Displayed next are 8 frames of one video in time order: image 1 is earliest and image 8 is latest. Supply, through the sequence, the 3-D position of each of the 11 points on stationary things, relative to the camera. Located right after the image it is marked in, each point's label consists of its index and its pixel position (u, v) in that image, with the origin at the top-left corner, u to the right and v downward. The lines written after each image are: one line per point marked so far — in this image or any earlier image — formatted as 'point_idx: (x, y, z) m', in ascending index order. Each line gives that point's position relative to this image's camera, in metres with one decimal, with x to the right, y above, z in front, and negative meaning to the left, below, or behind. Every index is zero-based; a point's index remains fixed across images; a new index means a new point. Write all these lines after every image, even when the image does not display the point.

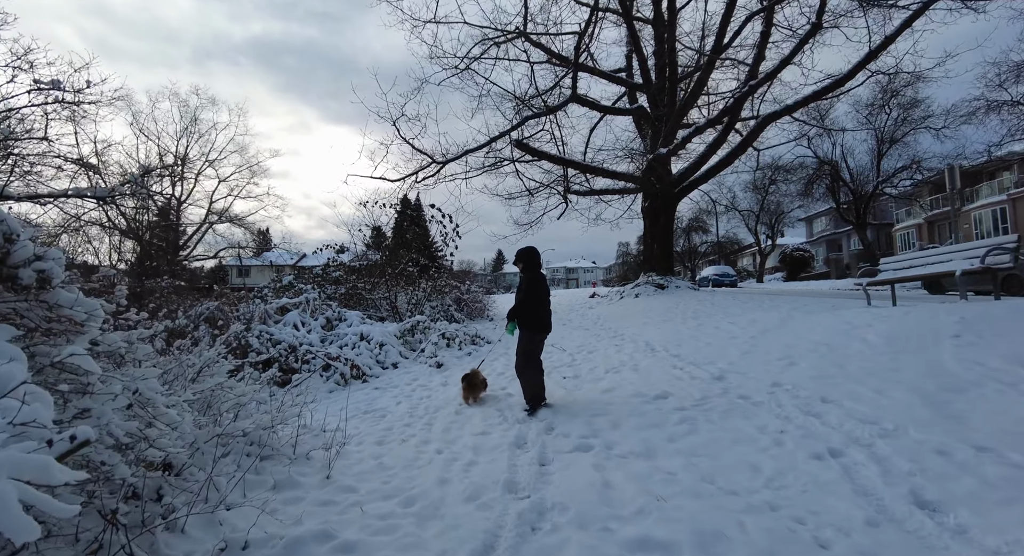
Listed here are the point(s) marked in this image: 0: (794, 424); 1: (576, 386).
0: (+2.3, -1.2, +4.1) m
1: (+0.9, -1.4, +6.7) m
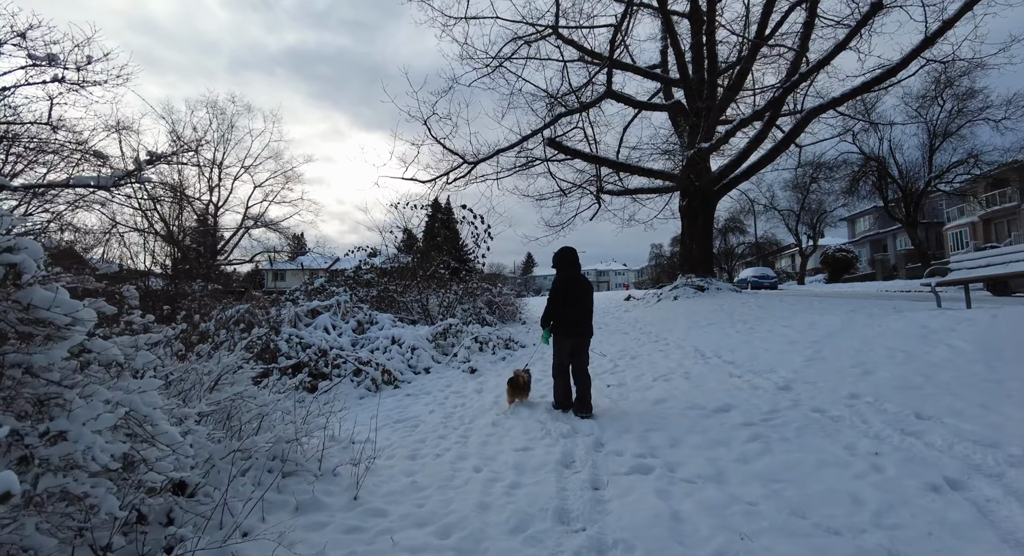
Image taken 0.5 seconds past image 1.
0: (+2.6, -1.1, +3.5) m
1: (+1.3, -1.4, +6.2) m
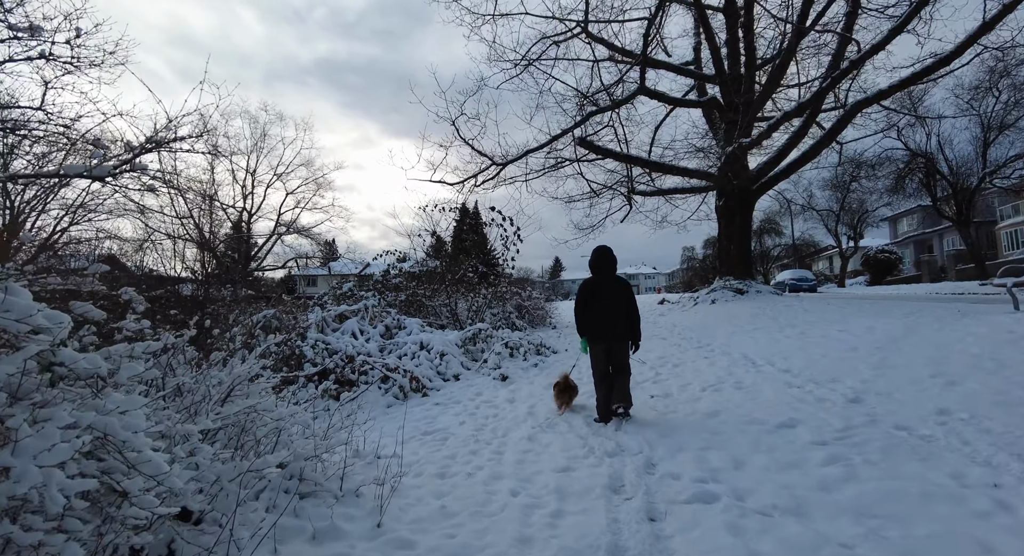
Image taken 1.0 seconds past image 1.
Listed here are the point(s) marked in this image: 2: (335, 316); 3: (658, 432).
0: (+2.8, -1.1, +3.0) m
1: (+1.7, -1.4, +5.7) m
2: (-3.7, -0.8, +10.7) m
3: (+1.4, -1.4, +4.8) m
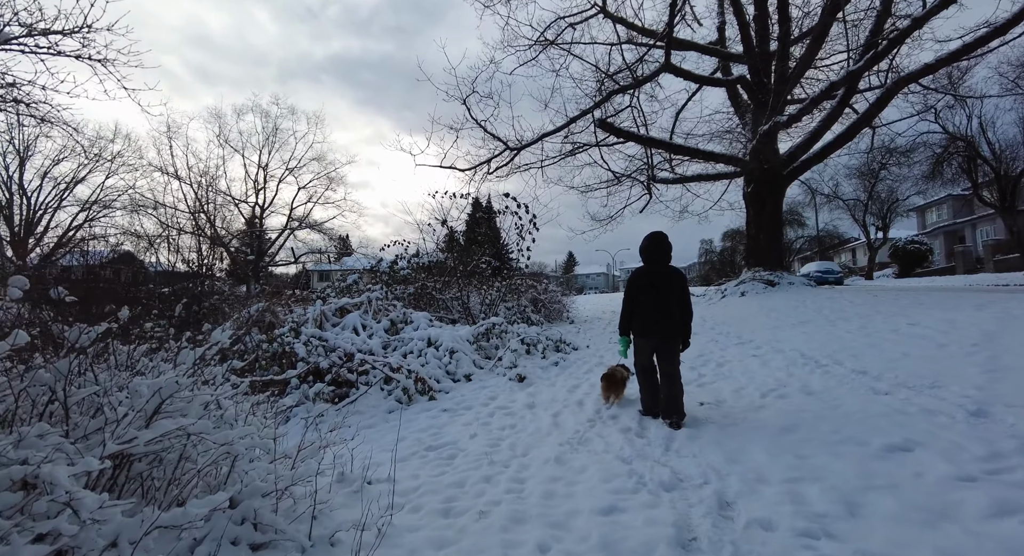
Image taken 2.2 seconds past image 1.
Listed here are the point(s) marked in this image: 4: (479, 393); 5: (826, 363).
0: (+3.0, -1.0, +1.9) m
1: (+1.9, -1.3, +4.7) m
2: (-3.4, -0.6, +9.8) m
3: (+1.5, -1.3, +3.8) m
4: (-0.4, -1.5, +6.9) m
5: (+3.5, -1.0, +5.9) m
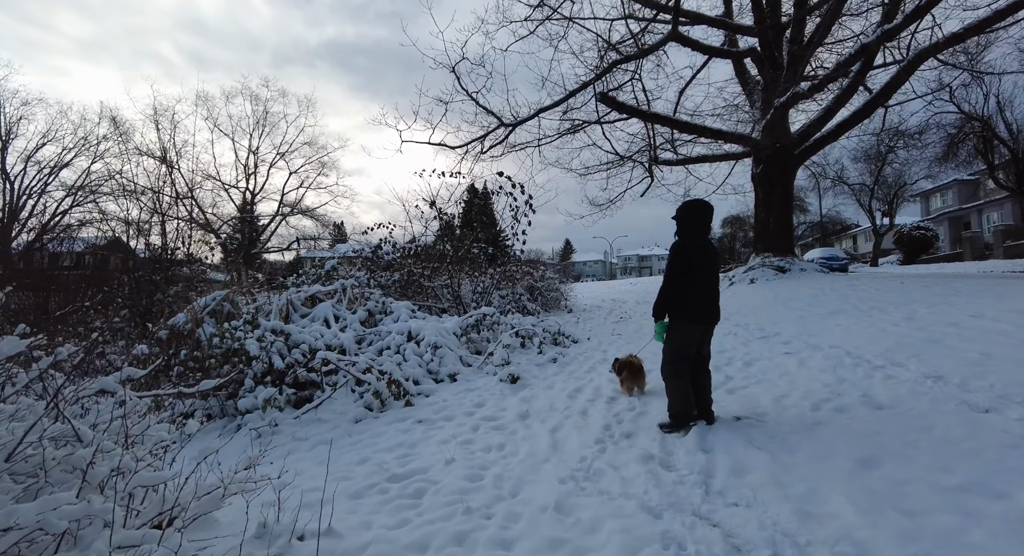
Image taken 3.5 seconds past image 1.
0: (+2.9, -0.9, +0.9) m
1: (+1.8, -1.1, +3.6) m
2: (-3.5, -0.3, +8.7) m
3: (+1.4, -1.2, +2.7) m
4: (-0.5, -1.4, +5.9) m
5: (+3.4, -0.8, +4.8) m
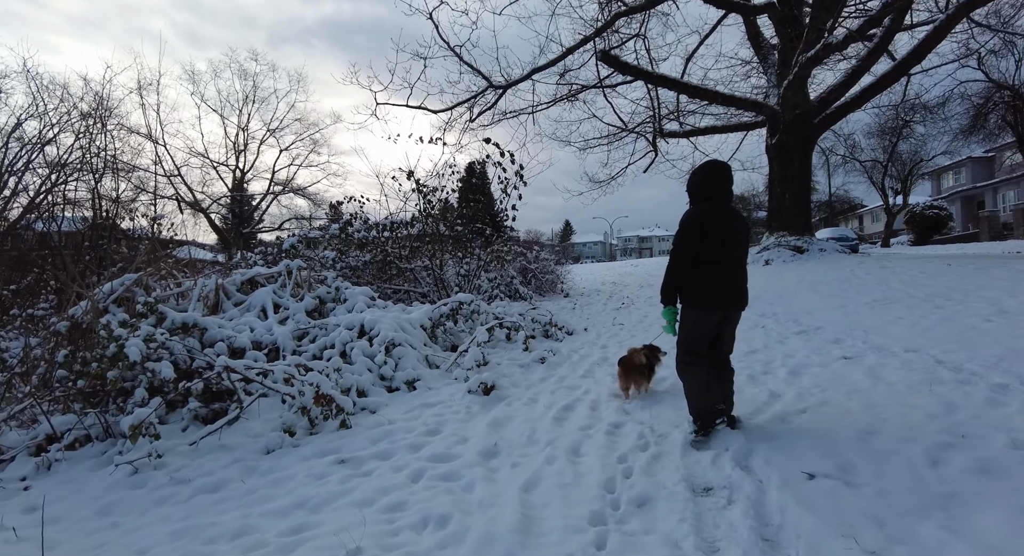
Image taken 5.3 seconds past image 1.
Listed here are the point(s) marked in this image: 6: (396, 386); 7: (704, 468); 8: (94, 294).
0: (+2.6, -0.9, -0.6) m
1: (+1.6, -1.0, +2.2) m
2: (-3.8, -0.1, +7.2) m
3: (+1.2, -1.1, +1.2) m
4: (-0.8, -1.2, +4.4) m
5: (+3.2, -0.7, +3.3) m
6: (-1.2, -1.1, +5.4) m
7: (+1.1, -1.1, +3.0) m
8: (-4.8, -0.2, +6.0) m
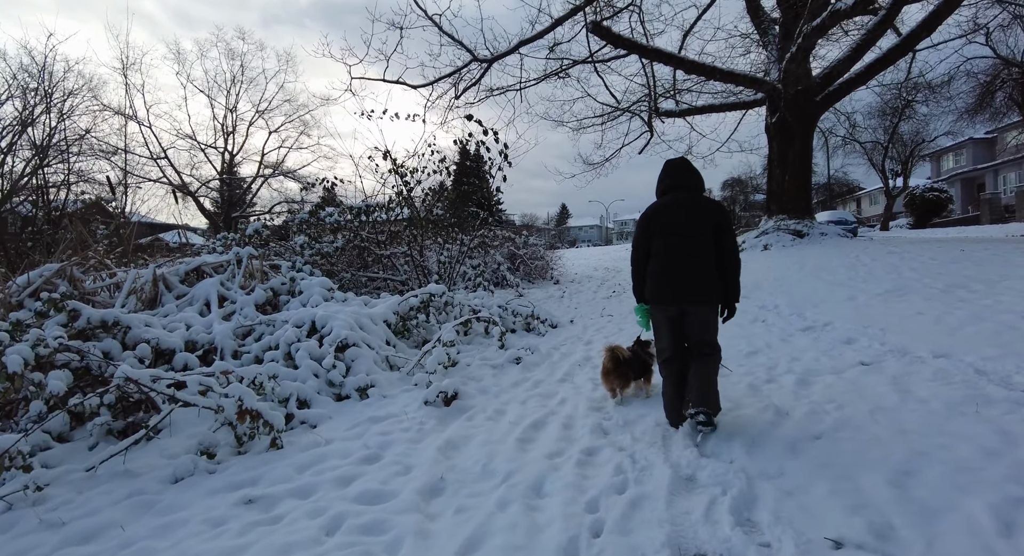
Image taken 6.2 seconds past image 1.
0: (+2.4, -1.0, -1.3) m
1: (+1.3, -1.1, +1.5) m
2: (-4.1, +0.1, +6.5) m
3: (+0.9, -1.2, +0.6) m
4: (-1.1, -1.1, +3.7) m
5: (+2.9, -0.6, +2.7) m
6: (-1.5, -1.0, +4.7) m
7: (+0.8, -1.1, +2.3) m
8: (-5.1, -0.1, +5.2) m
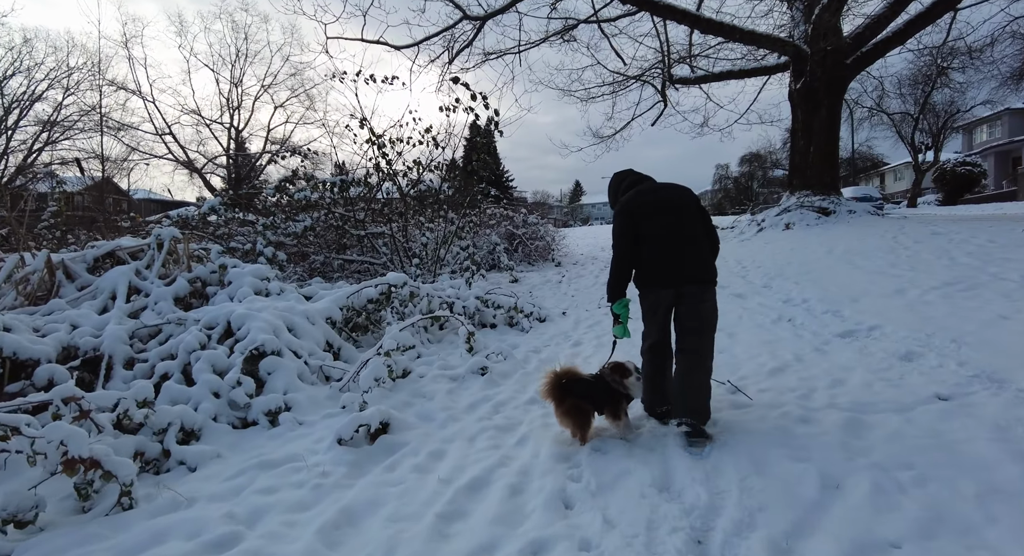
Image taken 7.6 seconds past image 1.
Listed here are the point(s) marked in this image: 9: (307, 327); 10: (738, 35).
0: (+1.9, -1.3, -2.4) m
1: (+0.9, -1.2, +0.4) m
2: (-4.4, +0.2, +5.5) m
3: (+0.5, -1.3, -0.5) m
4: (-1.5, -1.1, +2.7) m
5: (+2.5, -0.7, +1.5) m
6: (-1.9, -1.0, +3.7) m
7: (+0.4, -1.2, +1.2) m
8: (-5.5, 0.0, +4.2) m
9: (-1.8, -0.4, +4.7) m
10: (+6.0, +6.5, +13.8) m
